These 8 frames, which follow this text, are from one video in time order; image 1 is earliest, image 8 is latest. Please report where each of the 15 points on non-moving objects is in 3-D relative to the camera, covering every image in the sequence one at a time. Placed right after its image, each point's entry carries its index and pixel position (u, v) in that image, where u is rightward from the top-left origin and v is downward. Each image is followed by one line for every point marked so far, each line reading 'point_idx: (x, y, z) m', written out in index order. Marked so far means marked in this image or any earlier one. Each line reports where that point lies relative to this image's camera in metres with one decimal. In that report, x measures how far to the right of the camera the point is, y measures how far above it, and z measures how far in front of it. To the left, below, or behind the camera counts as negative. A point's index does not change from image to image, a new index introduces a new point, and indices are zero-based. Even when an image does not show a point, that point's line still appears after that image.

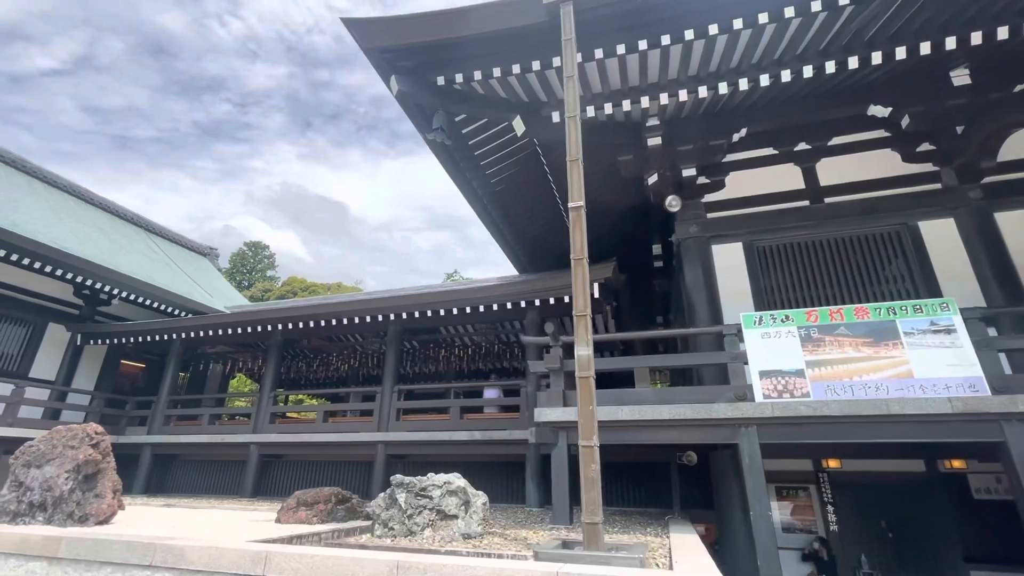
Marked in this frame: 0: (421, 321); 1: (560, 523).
0: (-1.7, -0.6, +8.6) m
1: (+0.5, -2.2, +4.5) m
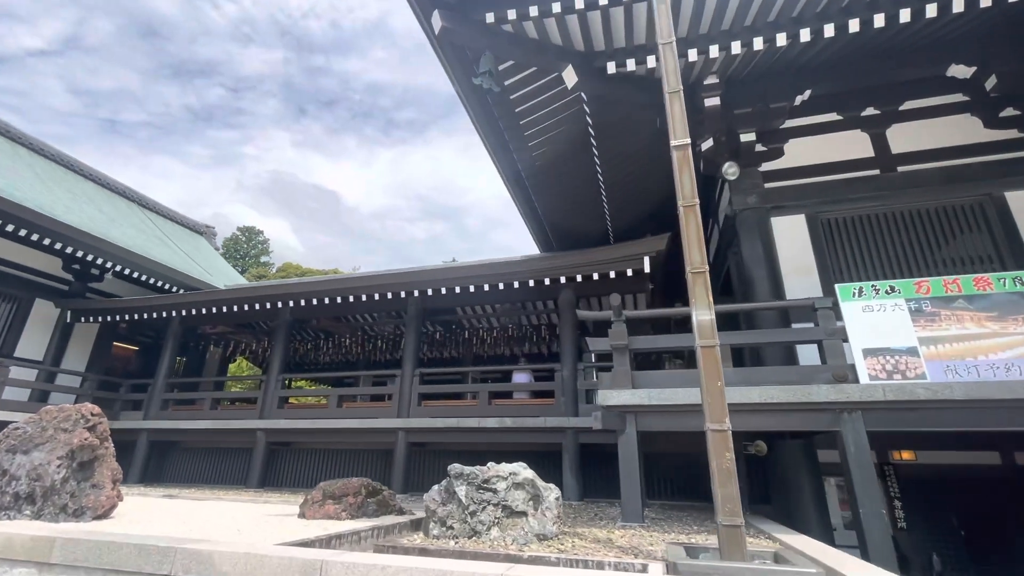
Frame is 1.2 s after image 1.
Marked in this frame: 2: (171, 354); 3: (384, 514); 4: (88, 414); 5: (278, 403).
0: (-1.2, -0.2, +8.0) m
1: (+1.0, -1.9, +4.0) m
2: (-6.6, -1.3, +9.2) m
3: (-1.2, -2.2, +4.6) m
4: (-3.8, -1.1, +4.3) m
5: (-4.0, -2.0, +8.1) m
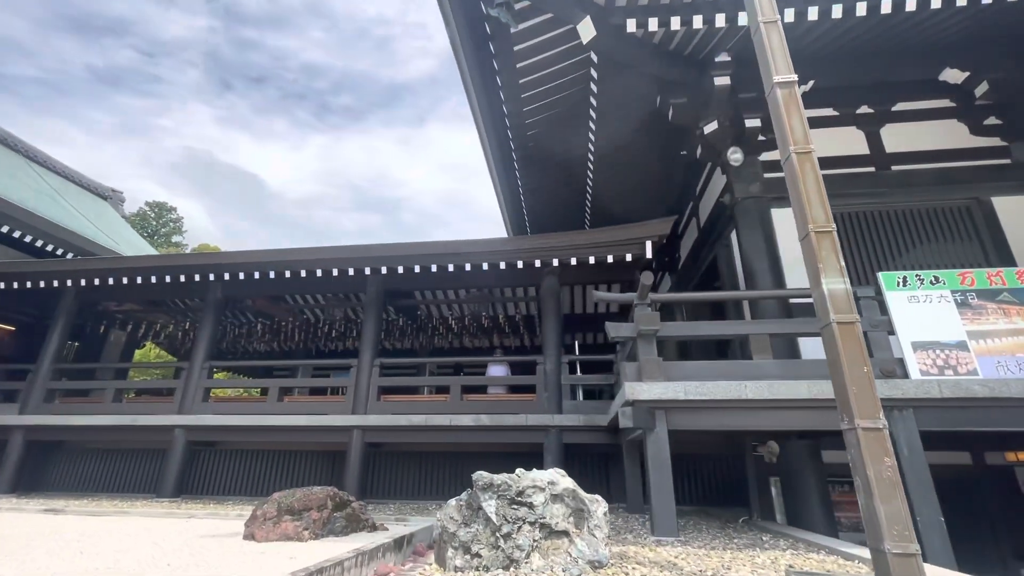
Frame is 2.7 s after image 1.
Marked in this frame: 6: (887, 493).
0: (-1.5, +0.1, +7.1) m
1: (+1.1, -1.8, +3.4) m
2: (-7.1, -0.7, +7.5) m
3: (-1.2, -1.9, +3.8) m
4: (-3.7, -0.7, +3.0) m
5: (-4.4, -1.5, +6.8) m
6: (+1.4, -0.8, +1.8) m
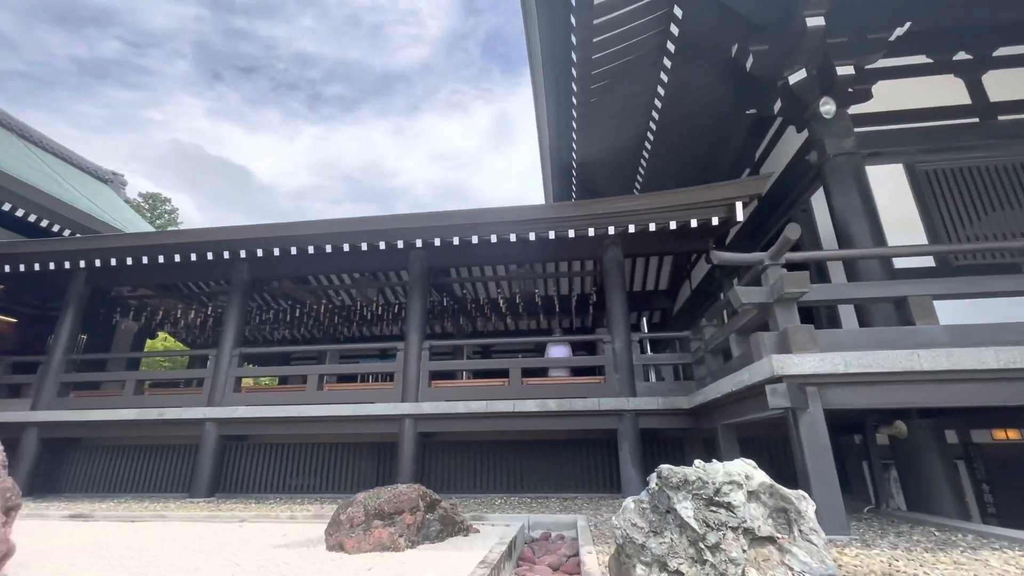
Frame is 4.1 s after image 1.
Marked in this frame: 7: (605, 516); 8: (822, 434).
0: (-0.8, +0.4, +6.5) m
1: (+1.9, -1.5, +2.9) m
2: (-6.4, -0.5, +6.9) m
3: (-0.4, -1.7, +3.2) m
4: (-2.9, -0.5, +2.4) m
5: (-3.6, -1.3, +6.2) m
6: (+2.2, -0.5, +1.2) m
7: (+0.8, -2.0, +4.1) m
8: (+1.9, -0.9, +3.0) m
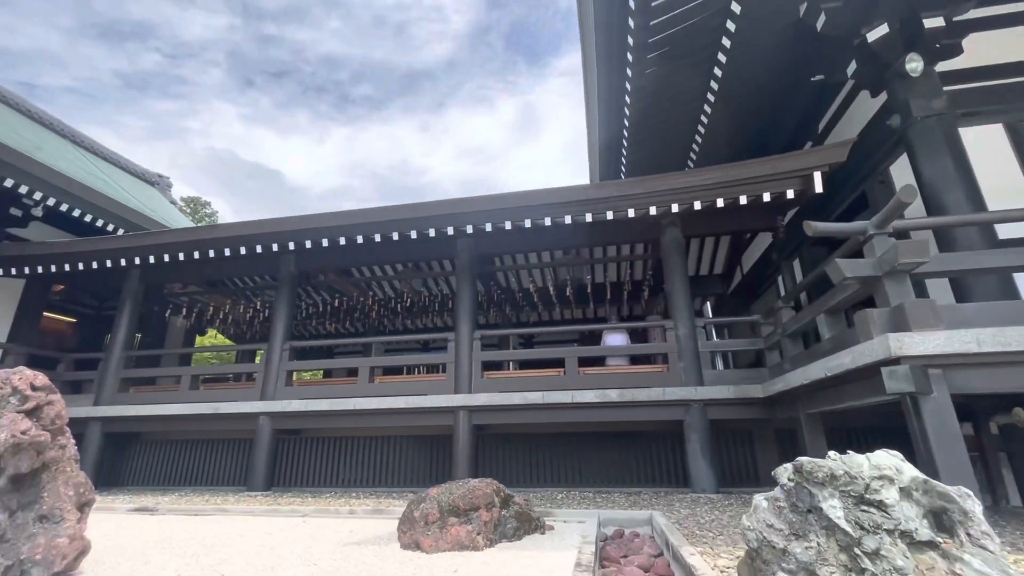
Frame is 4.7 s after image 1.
0: (-0.1, +0.6, +6.2) m
1: (+2.4, -1.3, +2.5) m
2: (-5.6, -0.4, +7.0) m
3: (+0.1, -1.6, +3.0) m
4: (-2.4, -0.5, +2.3) m
5: (-2.9, -1.2, +6.1) m
6: (+2.6, -0.3, +0.8) m
7: (+1.4, -1.8, +3.8) m
8: (+2.4, -0.7, +2.7) m
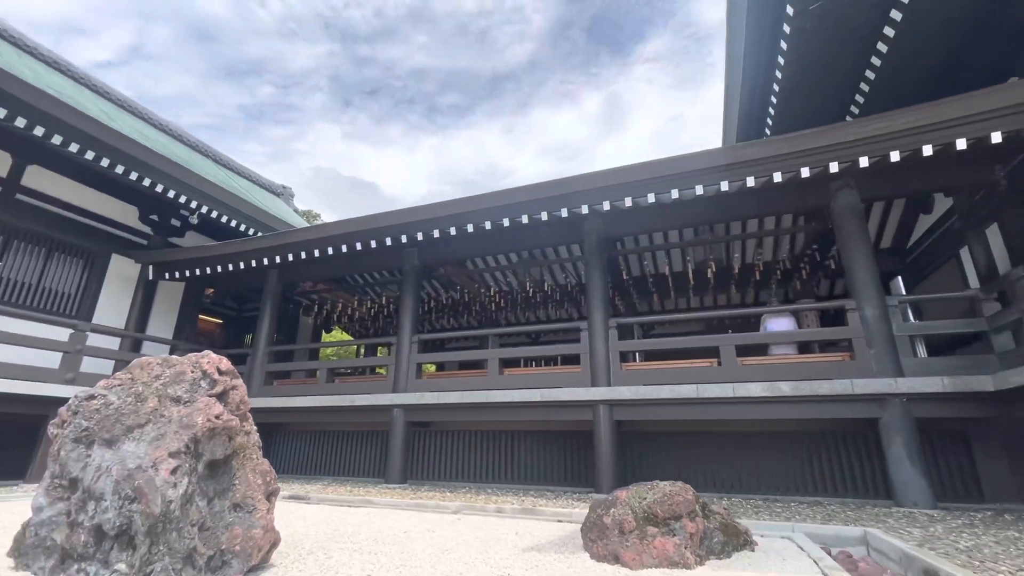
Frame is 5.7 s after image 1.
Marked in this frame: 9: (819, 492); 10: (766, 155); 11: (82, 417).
0: (+1.5, +0.8, +5.7) m
1: (+3.3, -1.0, +1.6) m
2: (-3.8, -0.4, +7.5) m
3: (+1.2, -1.4, +2.5) m
4: (-1.5, -0.4, +2.3) m
5: (-1.2, -1.1, +6.1) m
6: (+3.2, -0.1, -0.1) m
7: (+2.6, -1.6, +3.0) m
8: (+3.4, -0.5, +1.7) m
9: (+3.0, -2.0, +4.6) m
10: (+2.4, +1.2, +4.5) m
11: (-1.8, -0.6, +2.0) m
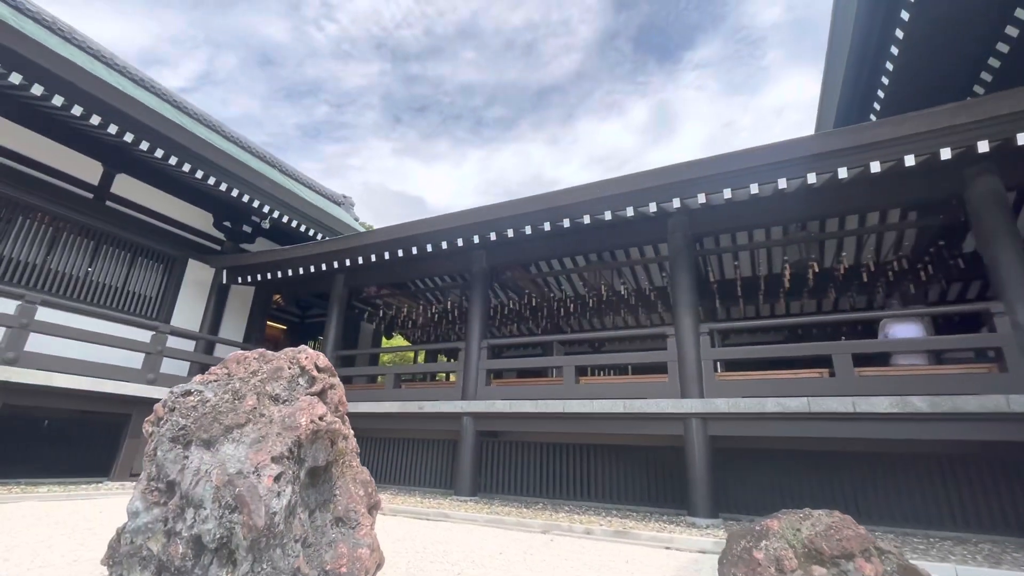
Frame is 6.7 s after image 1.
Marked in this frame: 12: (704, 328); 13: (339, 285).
0: (+2.3, +0.8, +5.2) m
1: (+3.8, -1.0, +0.9) m
2: (-2.7, -0.5, +7.5) m
3: (+1.7, -1.3, +2.0) m
4: (-0.9, -0.3, +2.1) m
5: (-0.3, -1.1, +5.9) m
6: (+3.5, 0.0, -0.7) m
7: (+3.2, -1.5, +2.4) m
8: (+3.9, -0.4, +1.1) m
9: (+3.7, -2.0, +3.9) m
10: (+3.1, +1.2, +3.9) m
11: (-1.3, -0.5, +1.9) m
12: (+2.0, -0.4, +4.9) m
13: (-2.7, 0.0, +7.5) m
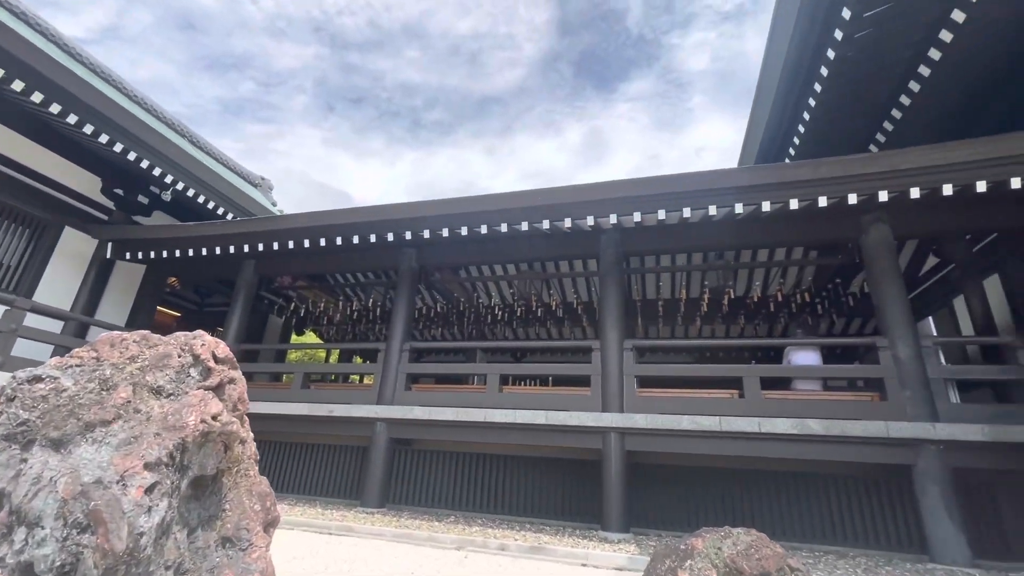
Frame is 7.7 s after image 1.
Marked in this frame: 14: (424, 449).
0: (+1.6, +0.6, +5.4) m
1: (+3.6, -1.3, +1.4) m
2: (-3.8, -0.3, +6.8) m
3: (+1.4, -1.5, +2.1) m
4: (-1.1, -0.2, +1.8) m
5: (-1.3, -1.1, +5.6) m
6: (+3.7, -0.2, -0.3) m
7: (+2.7, -1.8, +2.7) m
8: (+3.7, -0.7, +1.5) m
9: (+3.0, -2.3, +4.3) m
10: (+2.6, +1.0, +4.3) m
11: (-1.5, -0.4, +1.5) m
12: (+1.2, -0.6, +5.0) m
13: (-3.8, +0.2, +6.9) m
14: (-1.0, -1.9, +5.5) m
